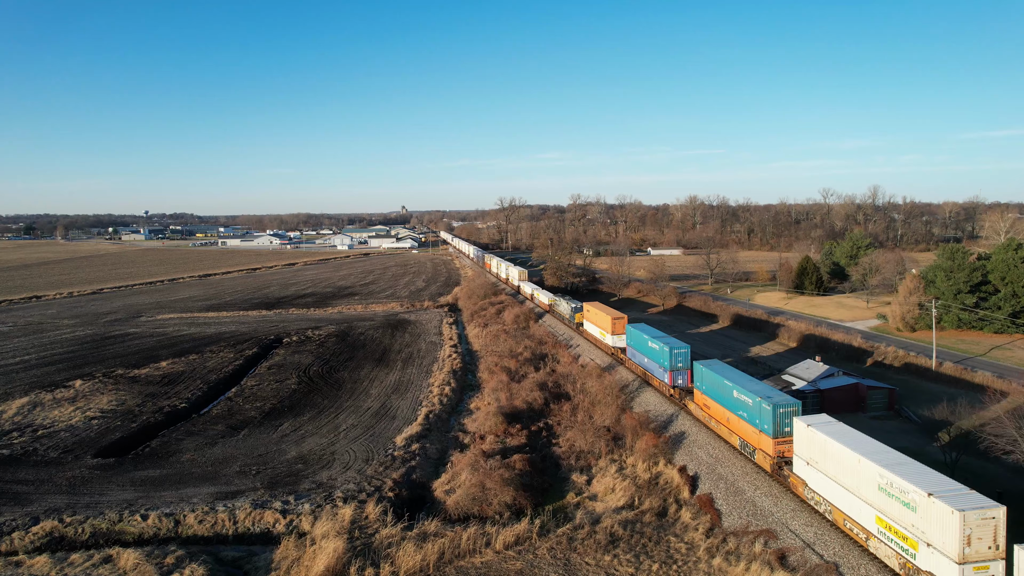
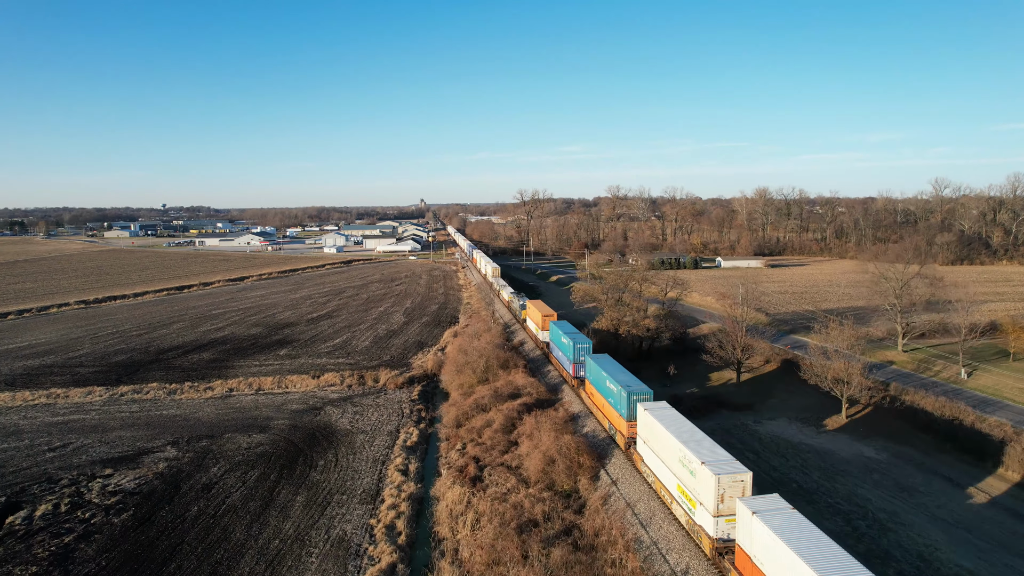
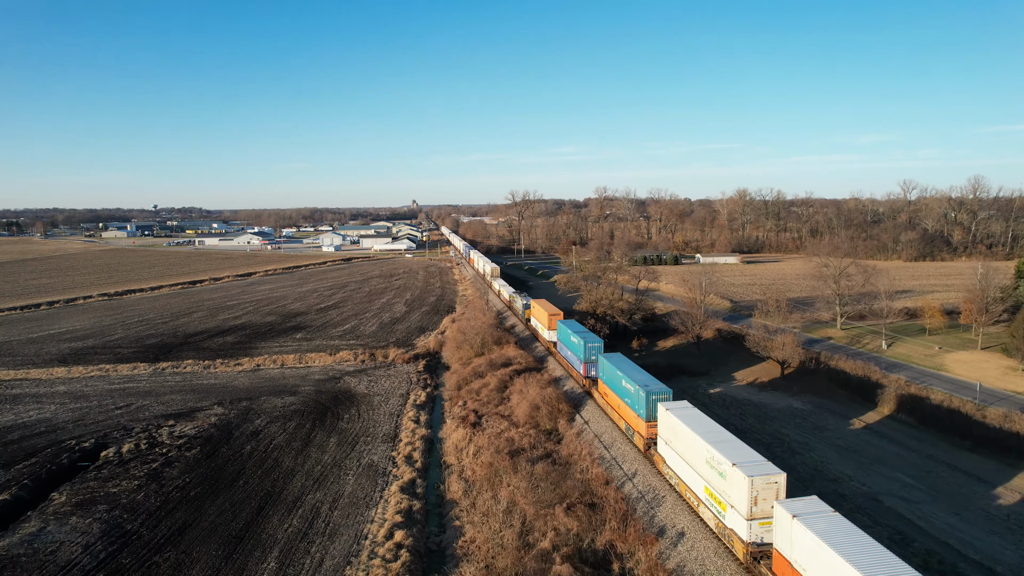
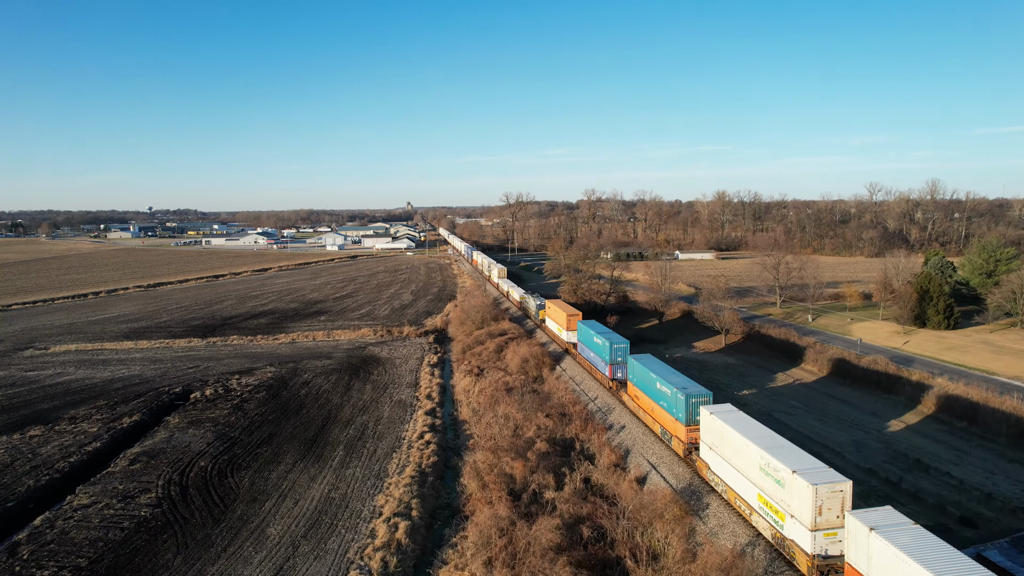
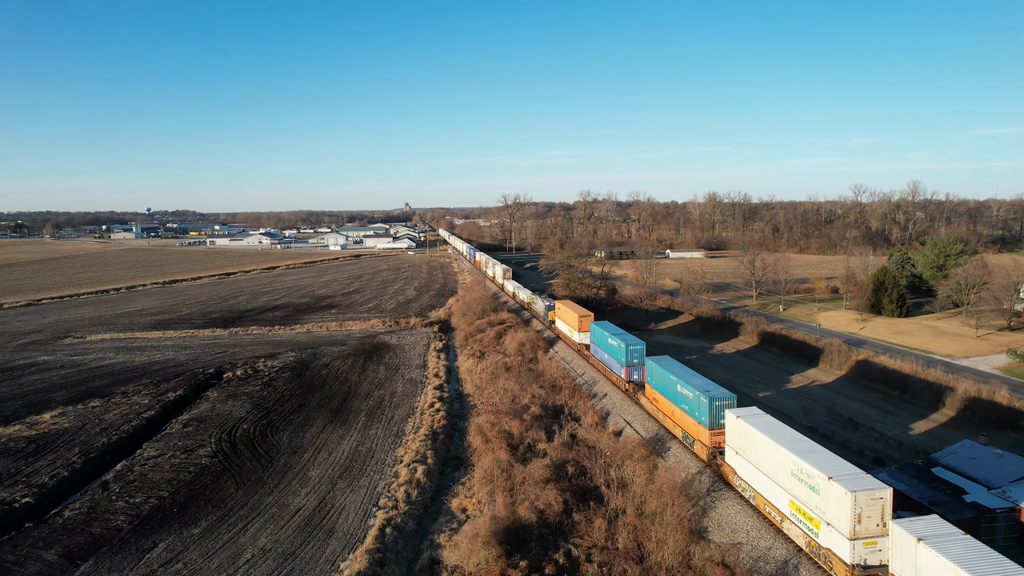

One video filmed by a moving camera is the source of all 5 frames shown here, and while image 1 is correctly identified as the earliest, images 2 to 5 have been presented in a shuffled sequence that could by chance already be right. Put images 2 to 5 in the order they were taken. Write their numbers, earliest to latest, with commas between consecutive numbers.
5, 4, 3, 2
